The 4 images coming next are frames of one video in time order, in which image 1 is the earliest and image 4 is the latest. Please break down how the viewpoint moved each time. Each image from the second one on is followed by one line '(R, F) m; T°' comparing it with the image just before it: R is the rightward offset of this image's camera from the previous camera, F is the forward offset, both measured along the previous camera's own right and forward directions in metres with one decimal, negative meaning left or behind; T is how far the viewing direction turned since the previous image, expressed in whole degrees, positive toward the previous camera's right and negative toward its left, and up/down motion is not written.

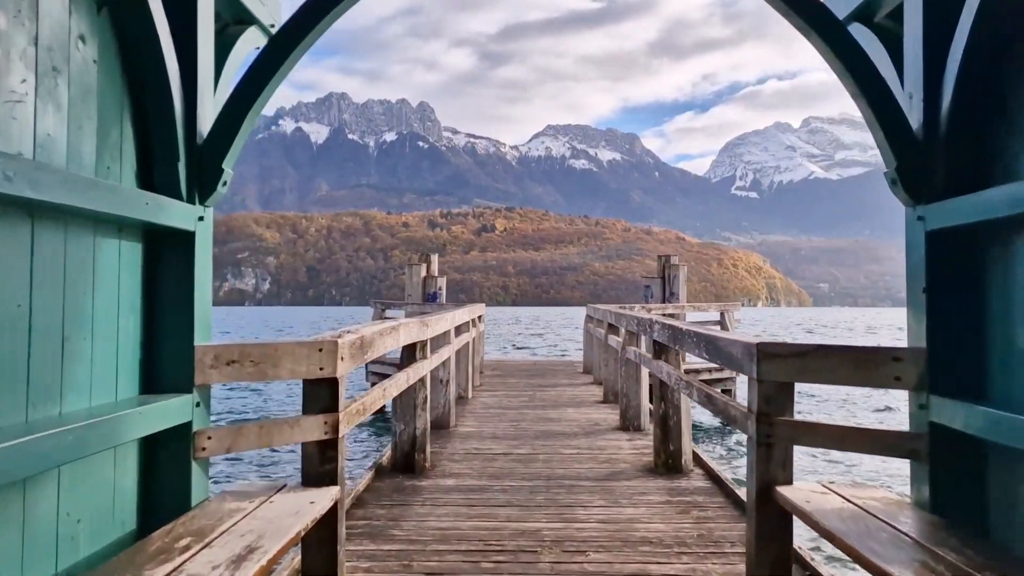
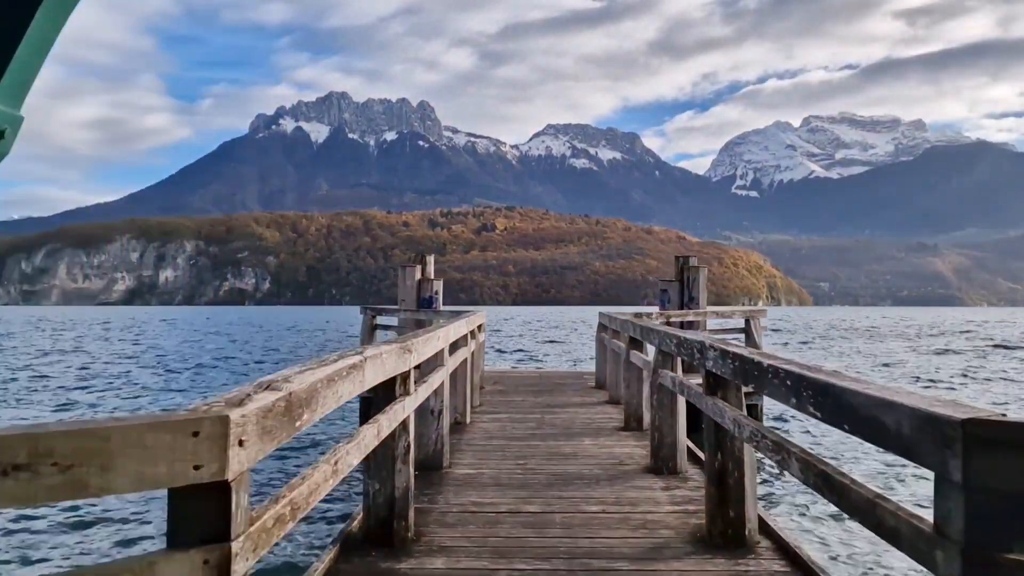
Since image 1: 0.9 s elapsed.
(-0.1, +2.7) m; 0°
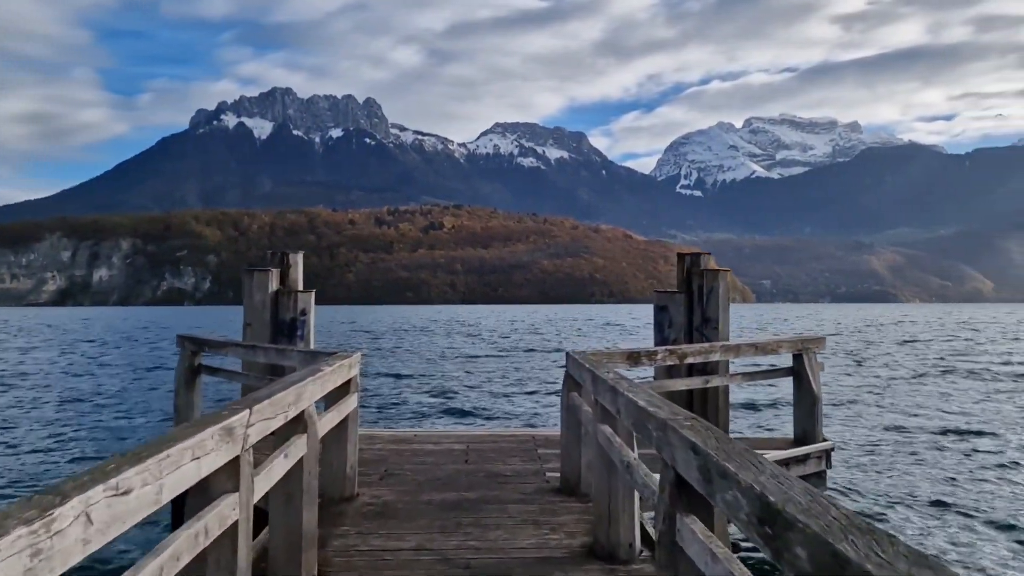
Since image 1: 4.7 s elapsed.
(+0.8, +10.4) m; +4°
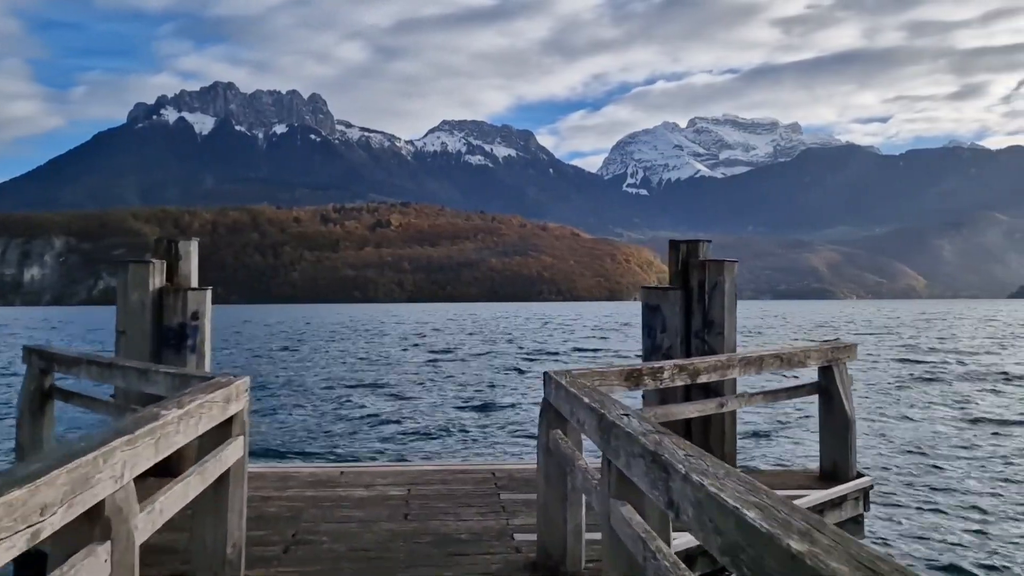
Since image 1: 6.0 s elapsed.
(-0.1, +3.8) m; +4°
